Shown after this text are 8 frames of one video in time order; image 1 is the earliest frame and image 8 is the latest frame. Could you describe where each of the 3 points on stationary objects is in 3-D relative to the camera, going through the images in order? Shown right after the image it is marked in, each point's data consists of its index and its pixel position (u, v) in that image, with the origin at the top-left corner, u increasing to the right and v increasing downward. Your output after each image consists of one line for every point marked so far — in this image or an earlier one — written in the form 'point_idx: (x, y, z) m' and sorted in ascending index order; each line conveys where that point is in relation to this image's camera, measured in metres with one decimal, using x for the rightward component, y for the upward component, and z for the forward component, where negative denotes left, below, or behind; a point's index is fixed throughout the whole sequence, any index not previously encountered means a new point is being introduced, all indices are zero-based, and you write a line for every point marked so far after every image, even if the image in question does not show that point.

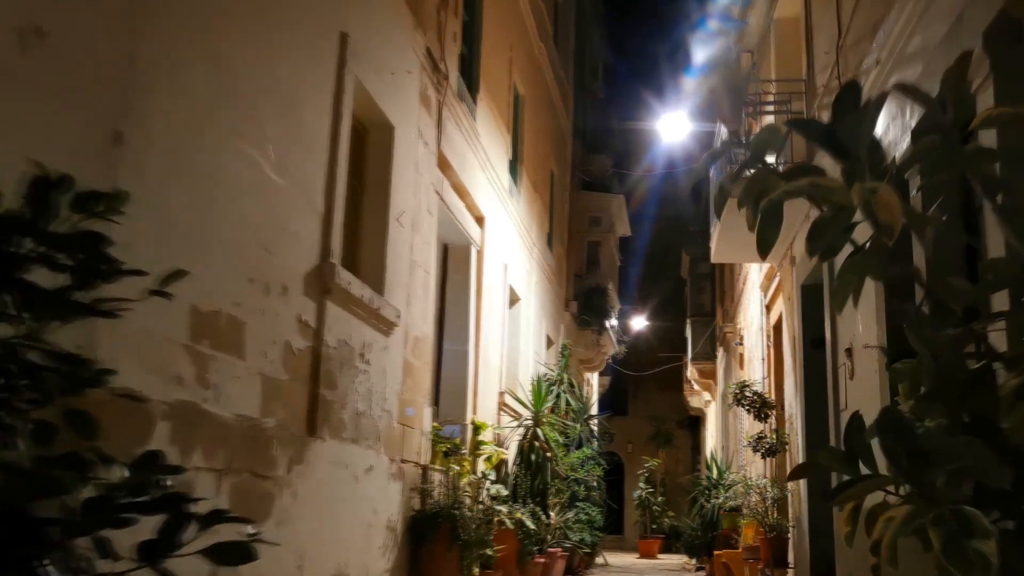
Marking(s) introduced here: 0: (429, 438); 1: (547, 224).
0: (-0.5, -0.9, +6.2) m
1: (+0.4, +0.7, +11.3) m
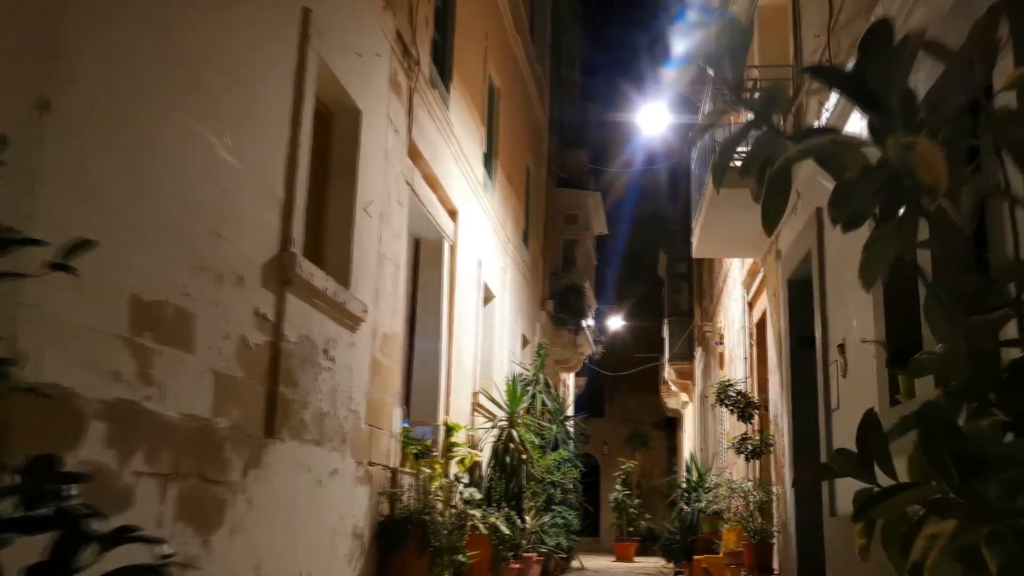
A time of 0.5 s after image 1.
0: (-0.7, -0.9, +5.9) m
1: (+0.1, +0.7, +11.1) m
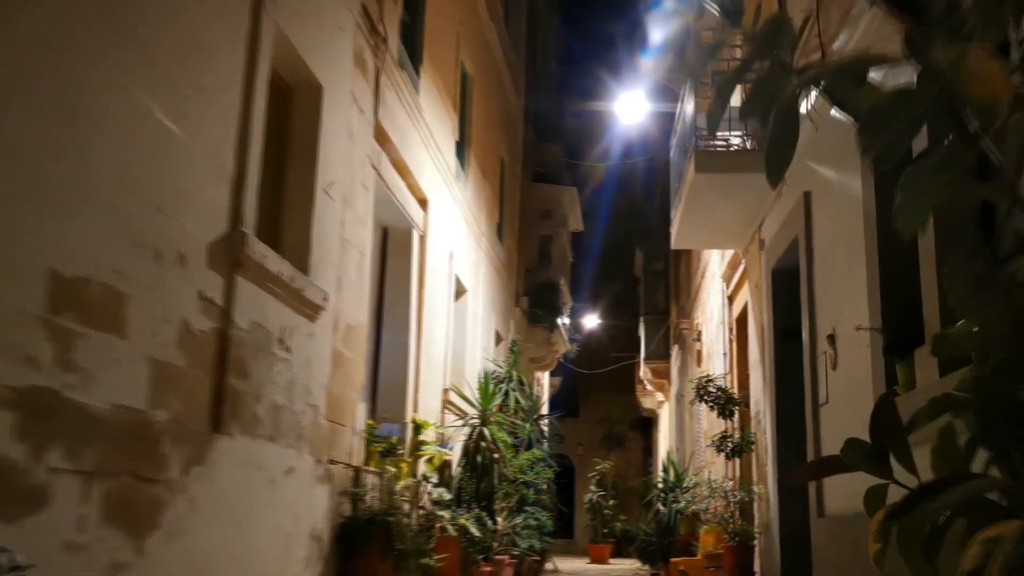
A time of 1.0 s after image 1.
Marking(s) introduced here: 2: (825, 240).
0: (-0.8, -0.8, +5.6) m
1: (-0.1, +0.8, +10.8) m
2: (+1.3, +0.2, +4.4) m
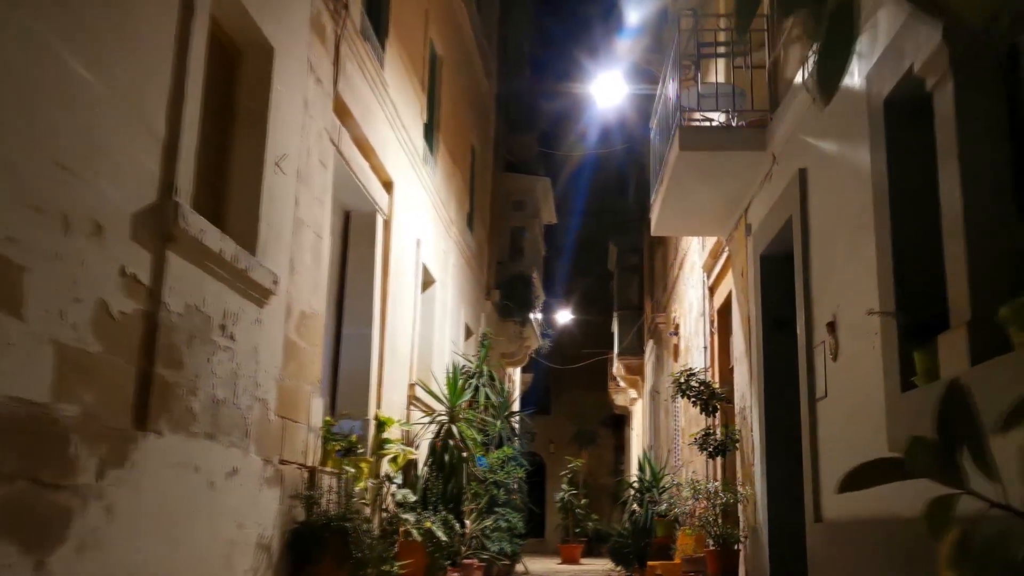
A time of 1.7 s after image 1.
0: (-1.0, -0.7, +5.2) m
1: (-0.4, +0.9, +10.4) m
2: (+1.2, +0.3, +4.0) m
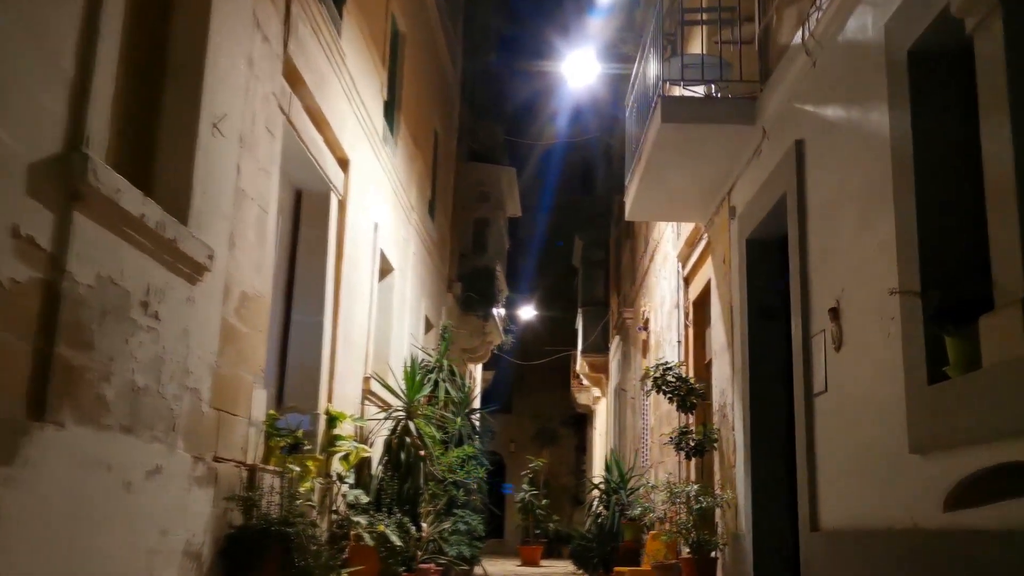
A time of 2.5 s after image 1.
0: (-1.1, -0.6, +4.7) m
1: (-0.8, +1.0, +9.9) m
2: (+1.1, +0.3, +3.6) m
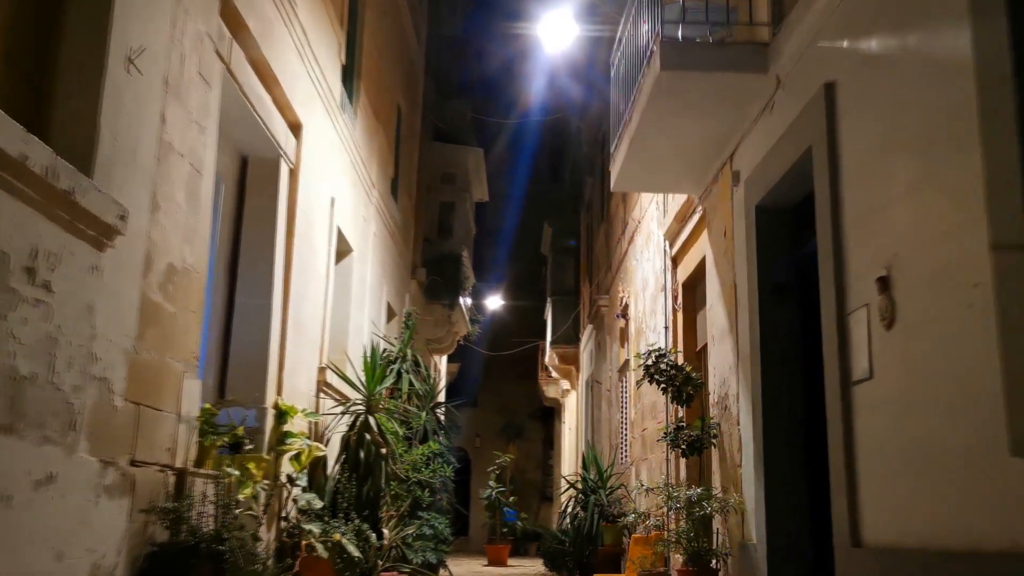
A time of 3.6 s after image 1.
0: (-1.2, -0.5, +4.0) m
1: (-1.1, +1.1, +9.2) m
2: (+1.0, +0.4, +3.0) m
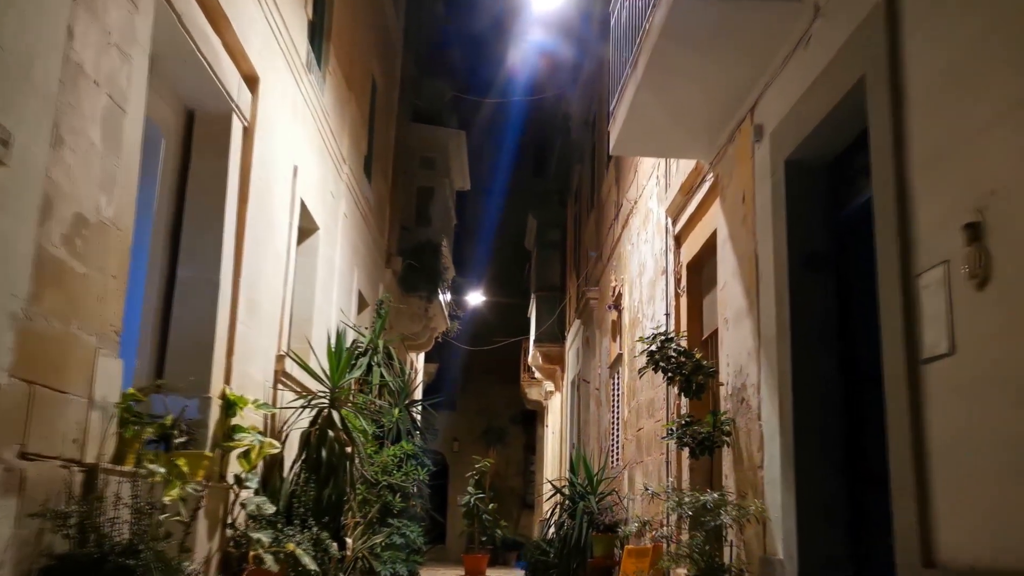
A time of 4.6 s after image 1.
0: (-1.3, -0.4, +3.3) m
1: (-1.2, +1.2, +8.5) m
2: (+1.0, +0.5, +2.4) m
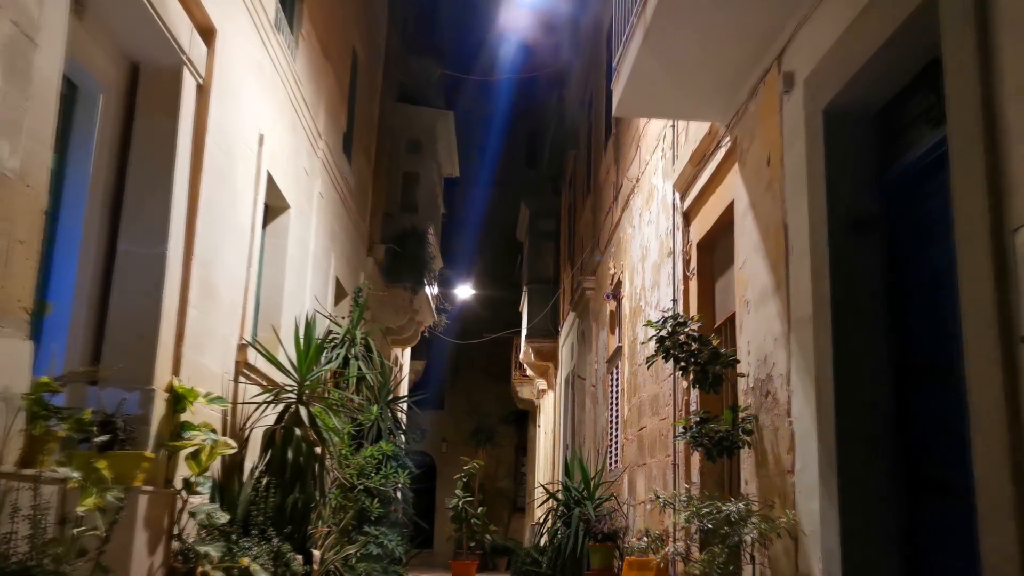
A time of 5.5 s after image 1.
0: (-1.3, -0.3, +2.8) m
1: (-1.3, +1.3, +8.0) m
2: (+1.0, +0.6, +1.8) m
